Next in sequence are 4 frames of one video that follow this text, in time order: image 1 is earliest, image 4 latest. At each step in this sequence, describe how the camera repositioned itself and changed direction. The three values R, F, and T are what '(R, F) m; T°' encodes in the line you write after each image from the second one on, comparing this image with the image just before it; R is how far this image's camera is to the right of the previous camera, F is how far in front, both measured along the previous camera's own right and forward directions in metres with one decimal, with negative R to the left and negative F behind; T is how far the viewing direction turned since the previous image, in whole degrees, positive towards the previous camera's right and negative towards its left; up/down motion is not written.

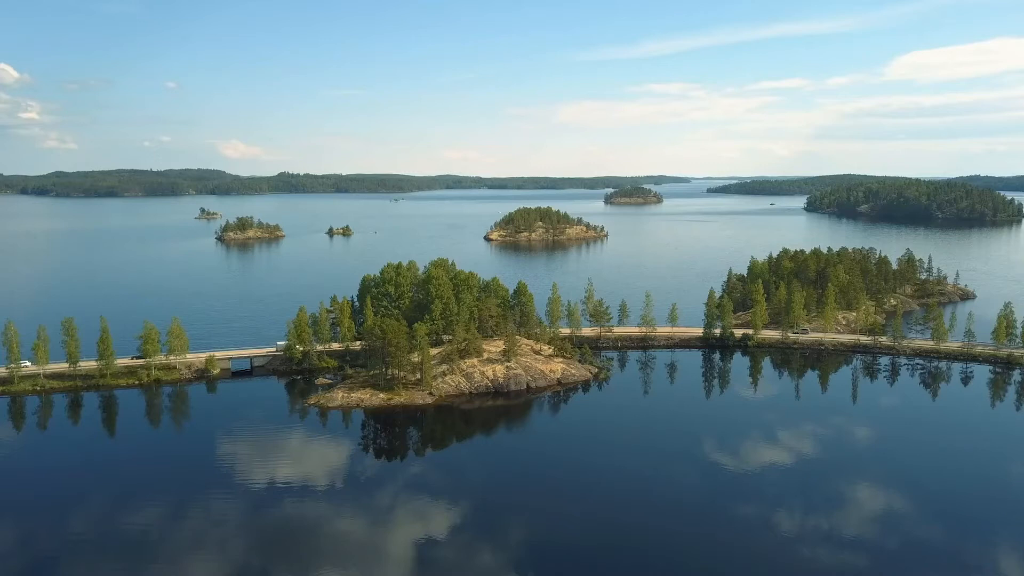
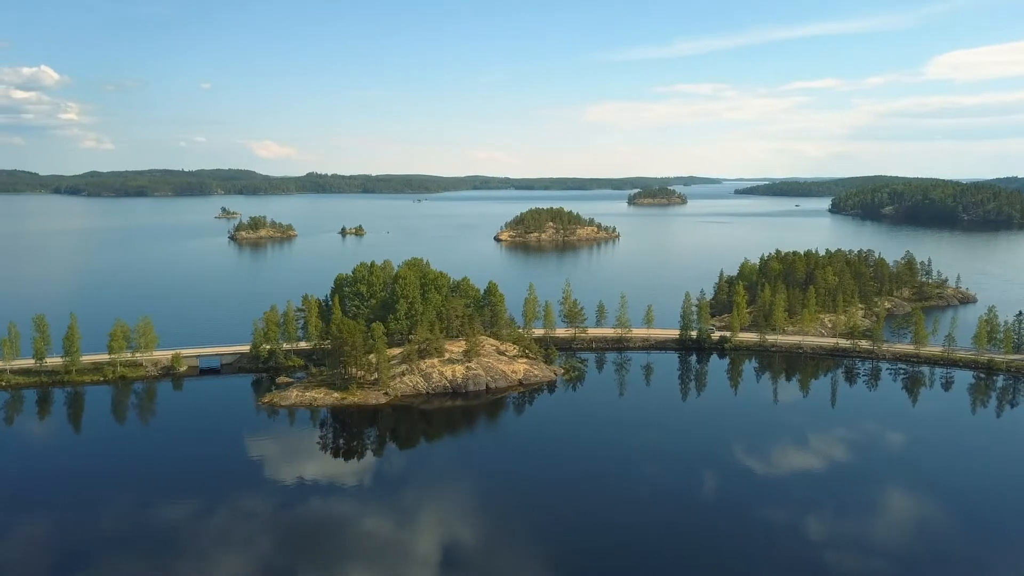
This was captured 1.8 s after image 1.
(+3.0, +0.3) m; -1°
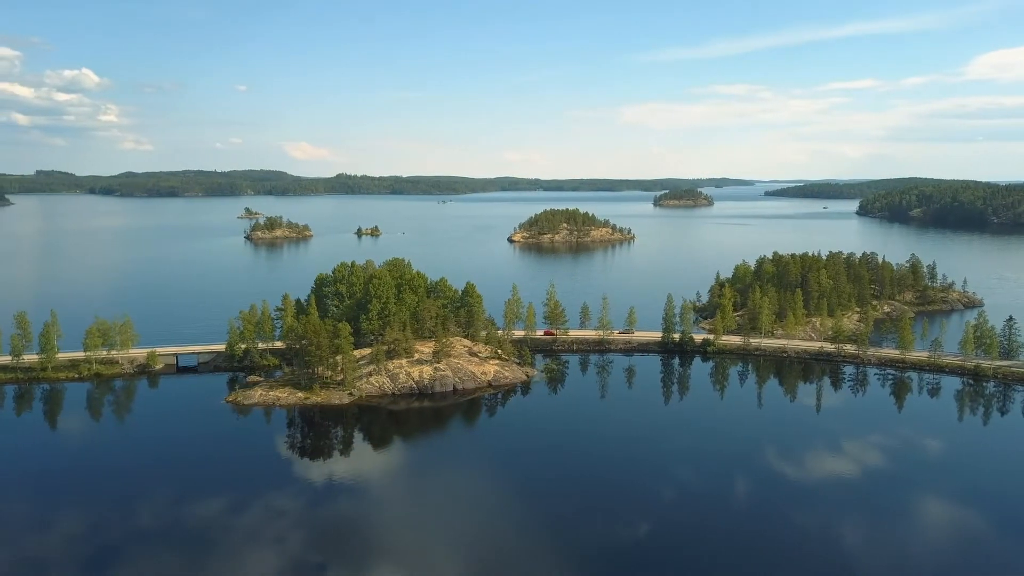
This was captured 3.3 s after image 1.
(+2.7, +0.2) m; -2°
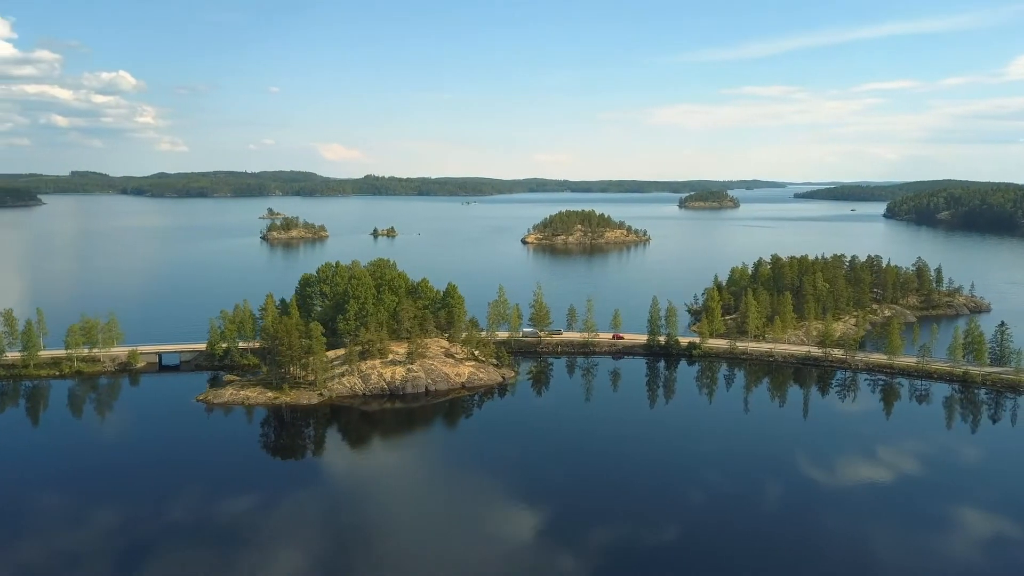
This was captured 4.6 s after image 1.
(+2.4, +0.2) m; -1°
